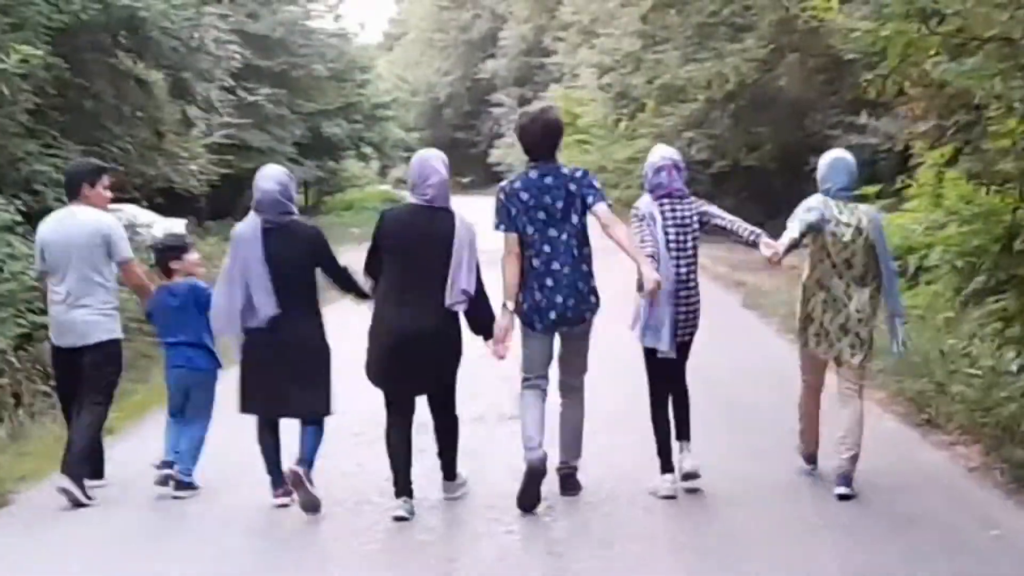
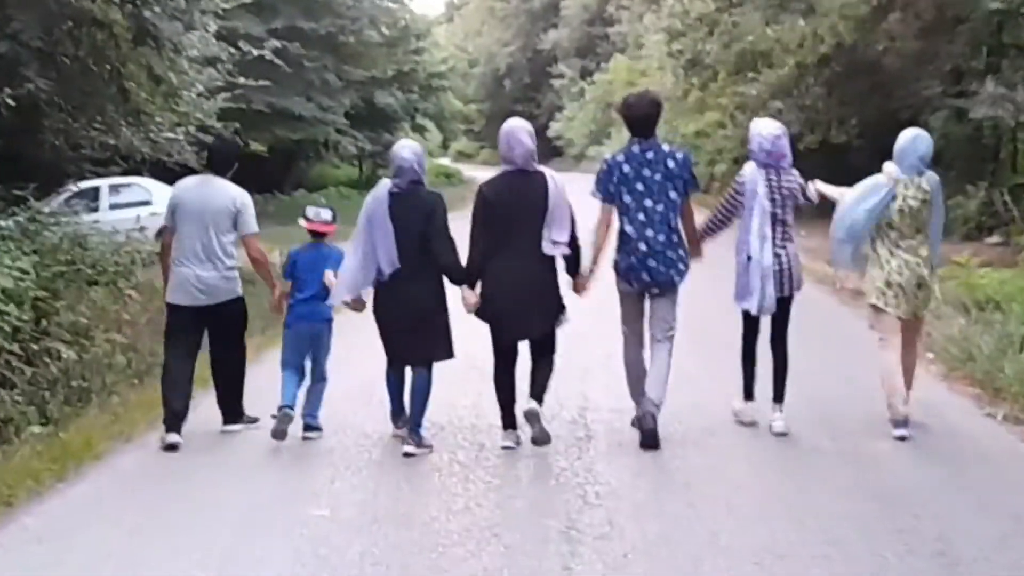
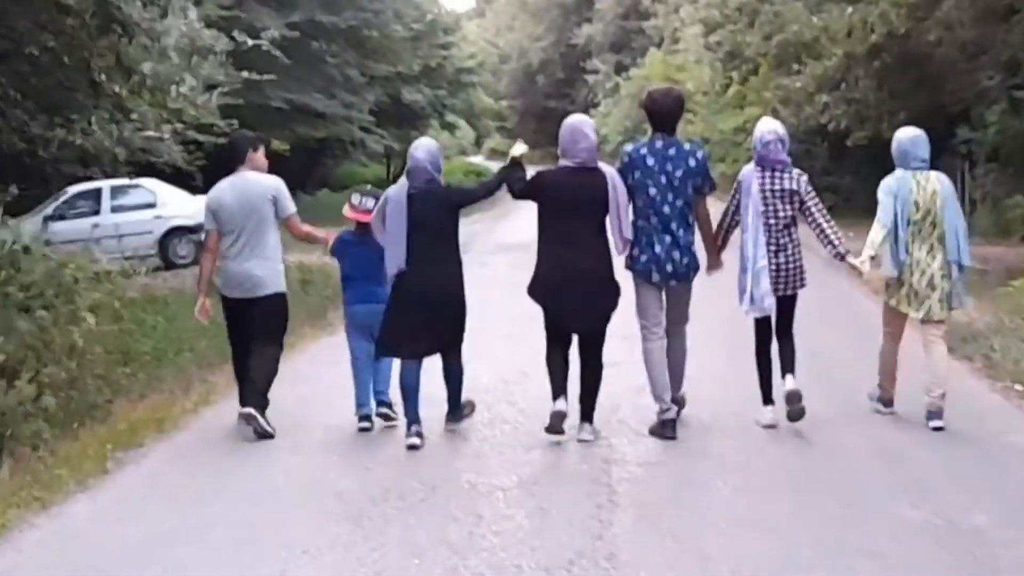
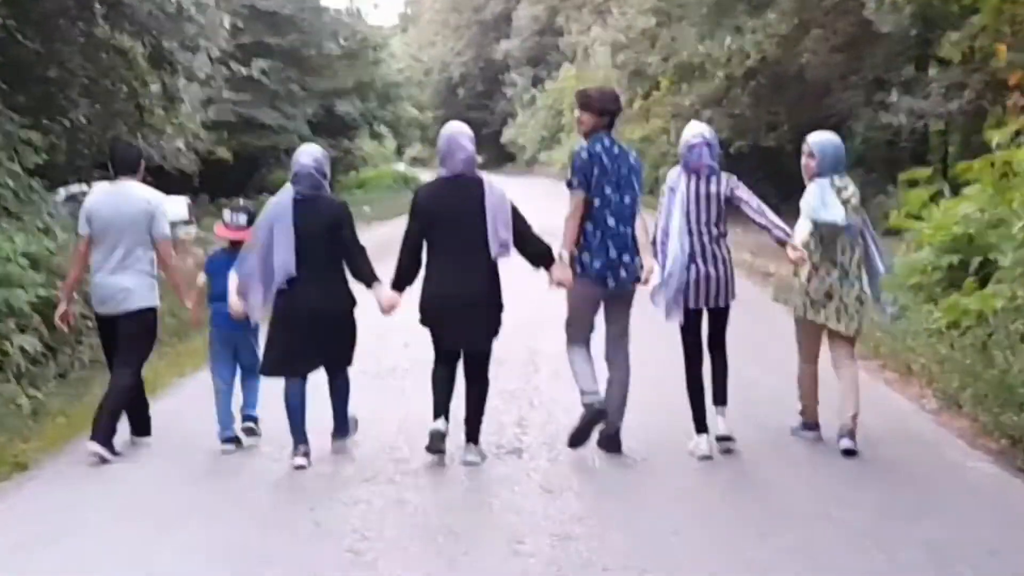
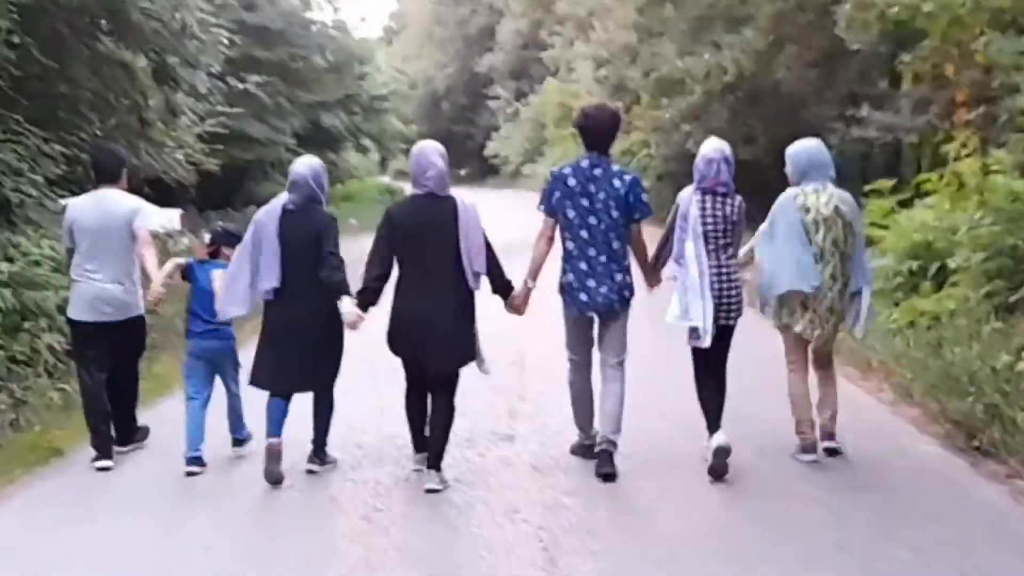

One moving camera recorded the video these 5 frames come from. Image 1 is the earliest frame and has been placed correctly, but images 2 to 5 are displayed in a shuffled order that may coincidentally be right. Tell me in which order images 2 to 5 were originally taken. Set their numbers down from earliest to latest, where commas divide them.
5, 4, 2, 3
